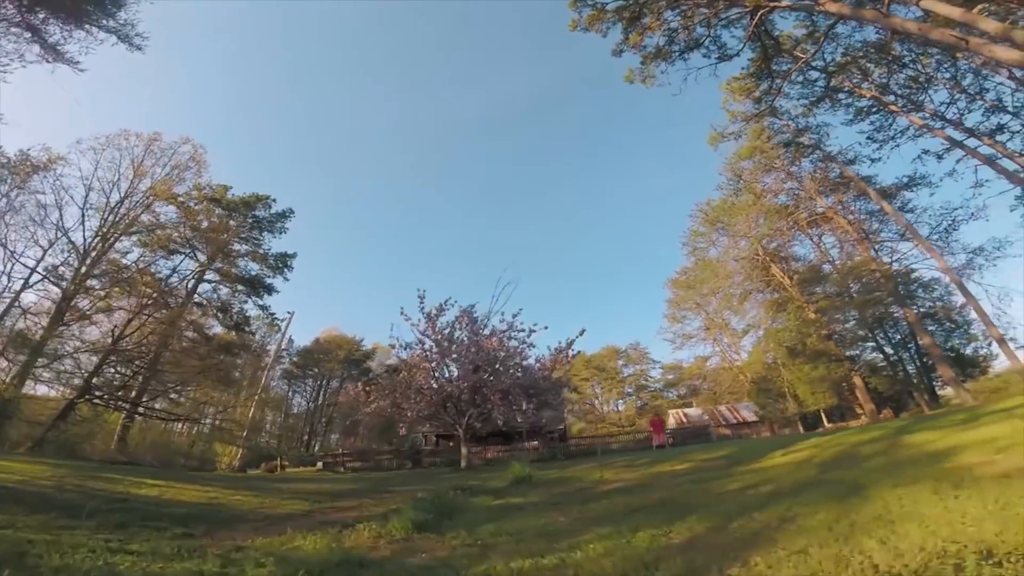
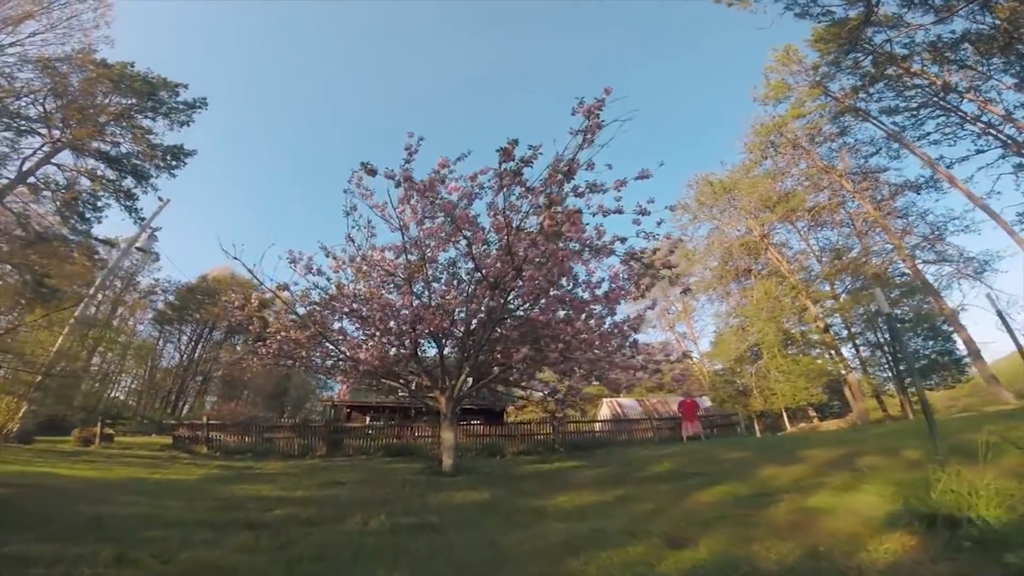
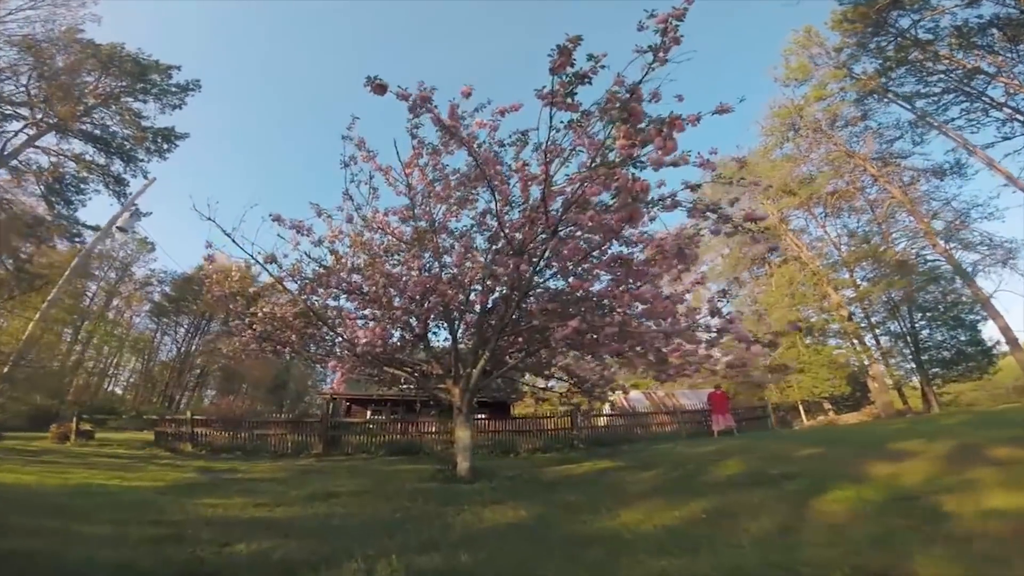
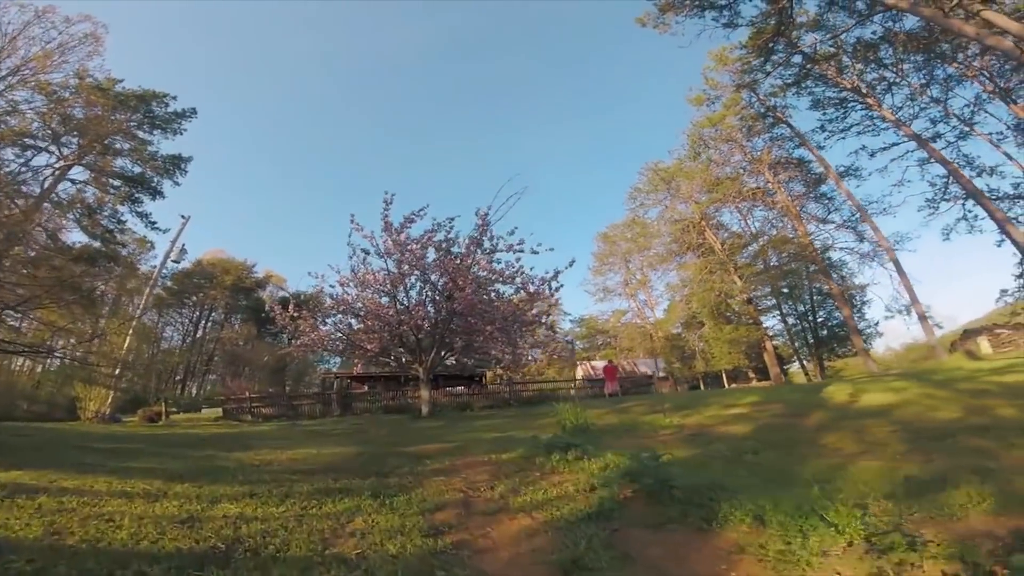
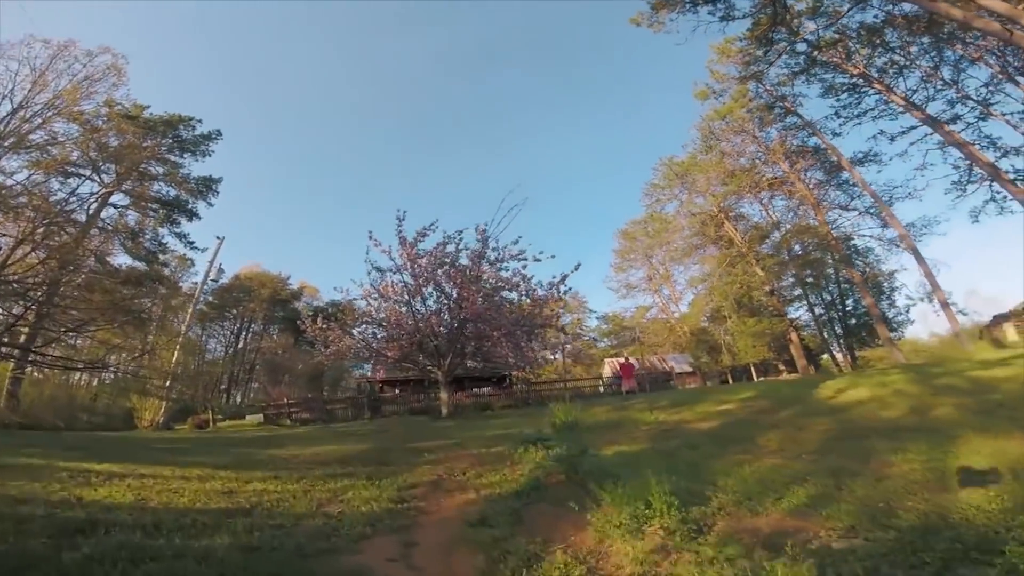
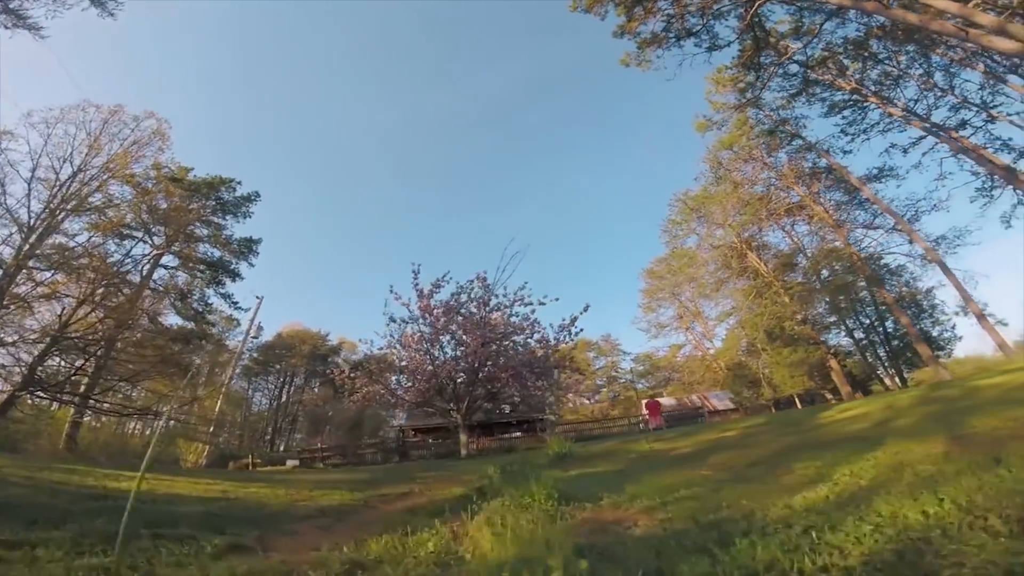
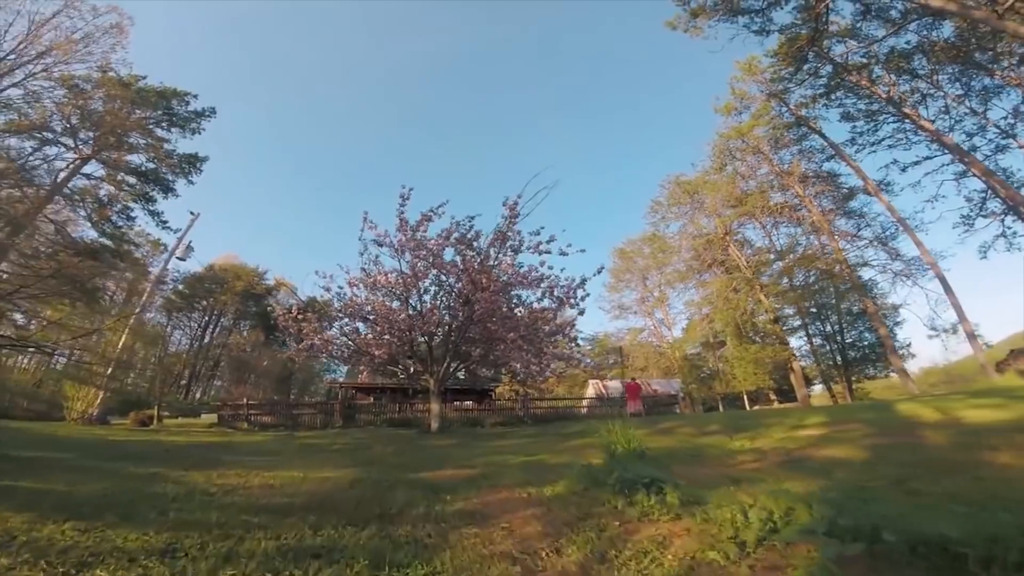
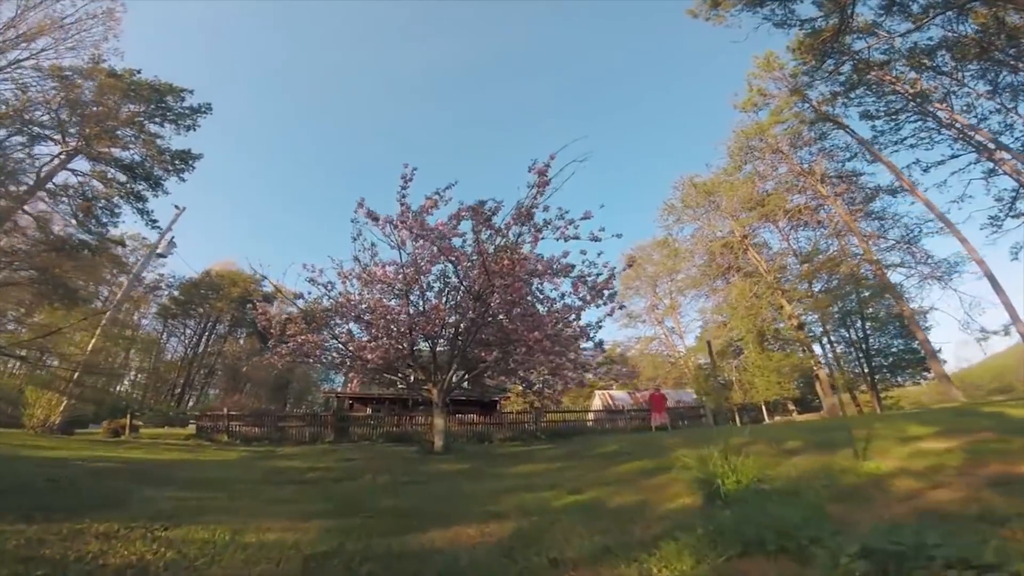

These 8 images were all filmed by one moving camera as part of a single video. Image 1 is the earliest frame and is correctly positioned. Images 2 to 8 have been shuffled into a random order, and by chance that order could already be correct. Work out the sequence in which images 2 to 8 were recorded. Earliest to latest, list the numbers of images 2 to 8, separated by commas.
6, 5, 4, 7, 8, 2, 3
